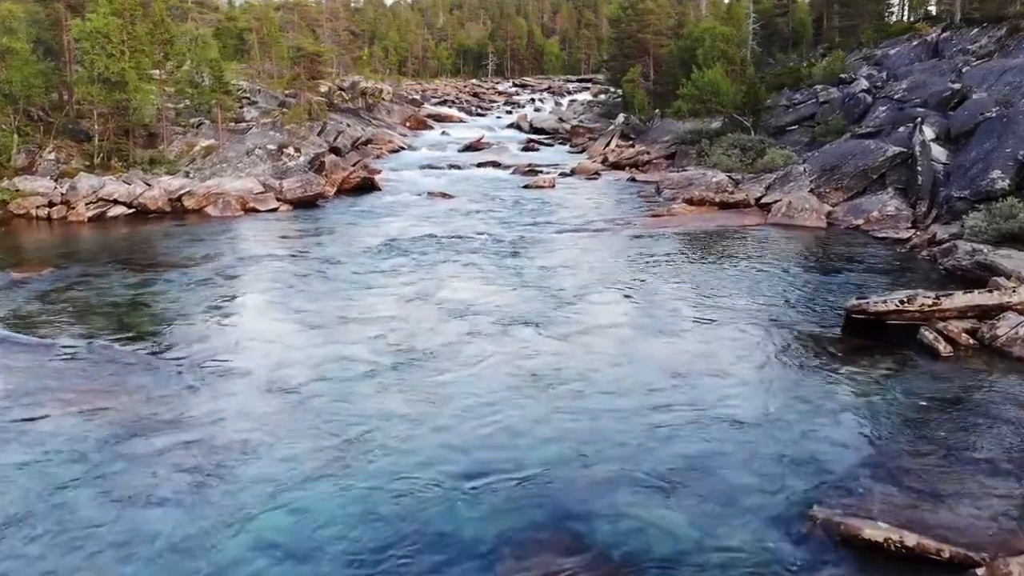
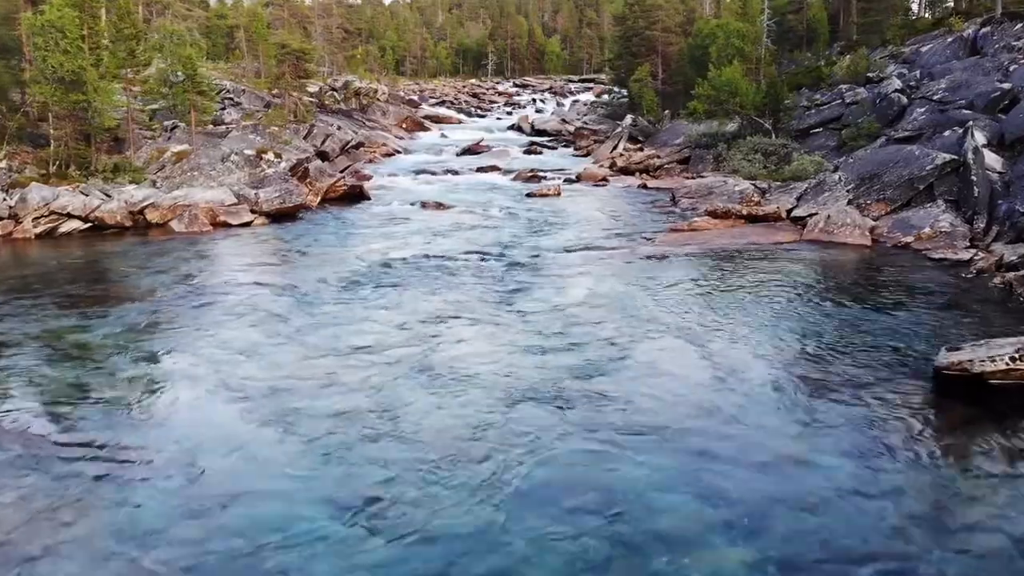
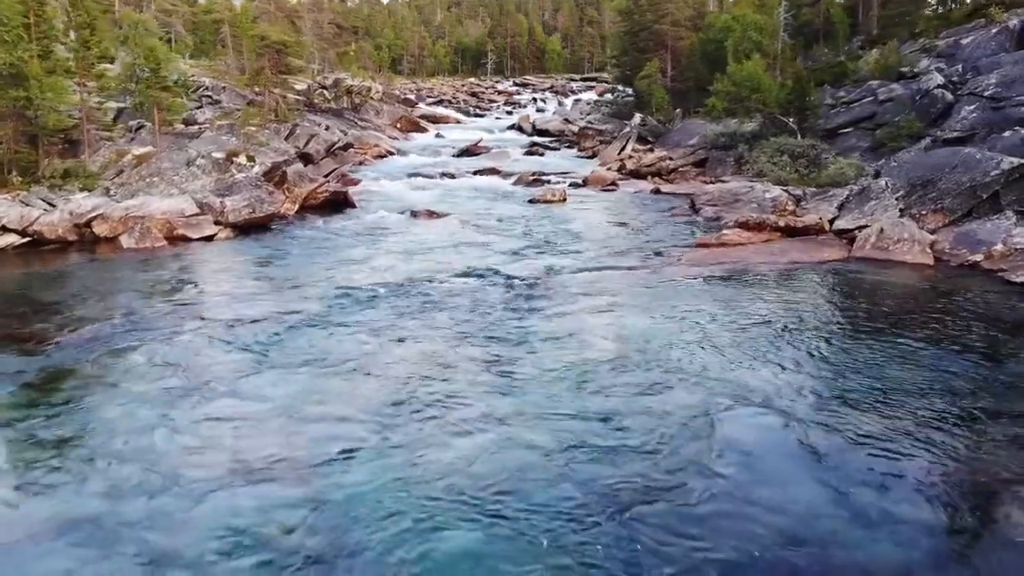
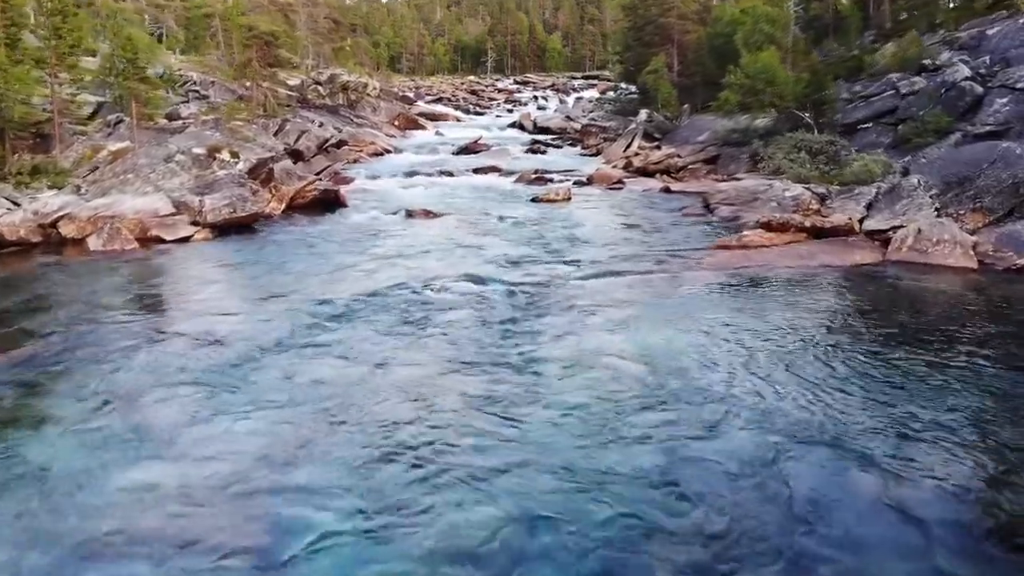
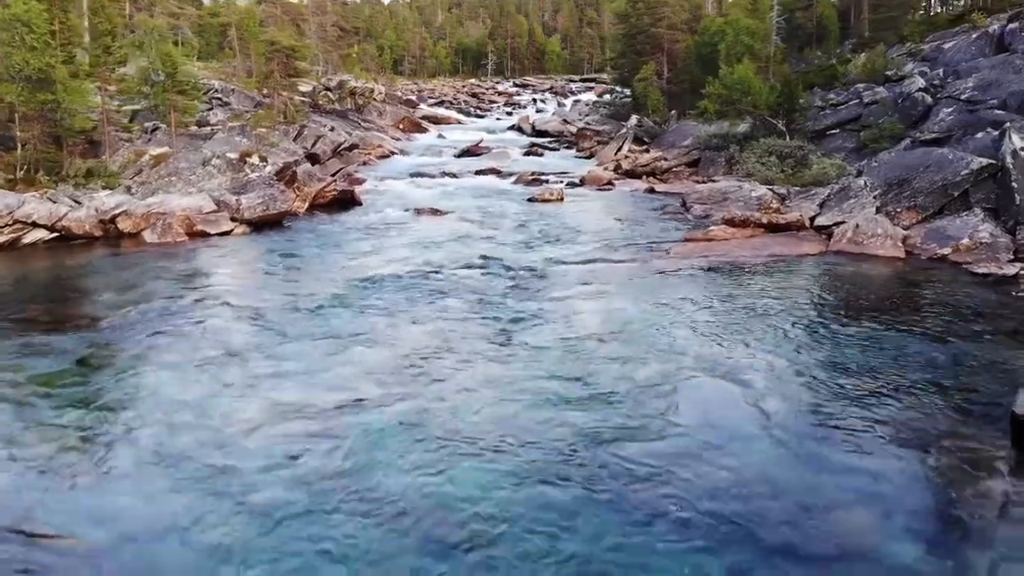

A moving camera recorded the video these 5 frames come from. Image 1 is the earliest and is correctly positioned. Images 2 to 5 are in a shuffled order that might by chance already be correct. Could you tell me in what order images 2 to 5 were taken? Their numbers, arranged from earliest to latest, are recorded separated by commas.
2, 5, 3, 4
